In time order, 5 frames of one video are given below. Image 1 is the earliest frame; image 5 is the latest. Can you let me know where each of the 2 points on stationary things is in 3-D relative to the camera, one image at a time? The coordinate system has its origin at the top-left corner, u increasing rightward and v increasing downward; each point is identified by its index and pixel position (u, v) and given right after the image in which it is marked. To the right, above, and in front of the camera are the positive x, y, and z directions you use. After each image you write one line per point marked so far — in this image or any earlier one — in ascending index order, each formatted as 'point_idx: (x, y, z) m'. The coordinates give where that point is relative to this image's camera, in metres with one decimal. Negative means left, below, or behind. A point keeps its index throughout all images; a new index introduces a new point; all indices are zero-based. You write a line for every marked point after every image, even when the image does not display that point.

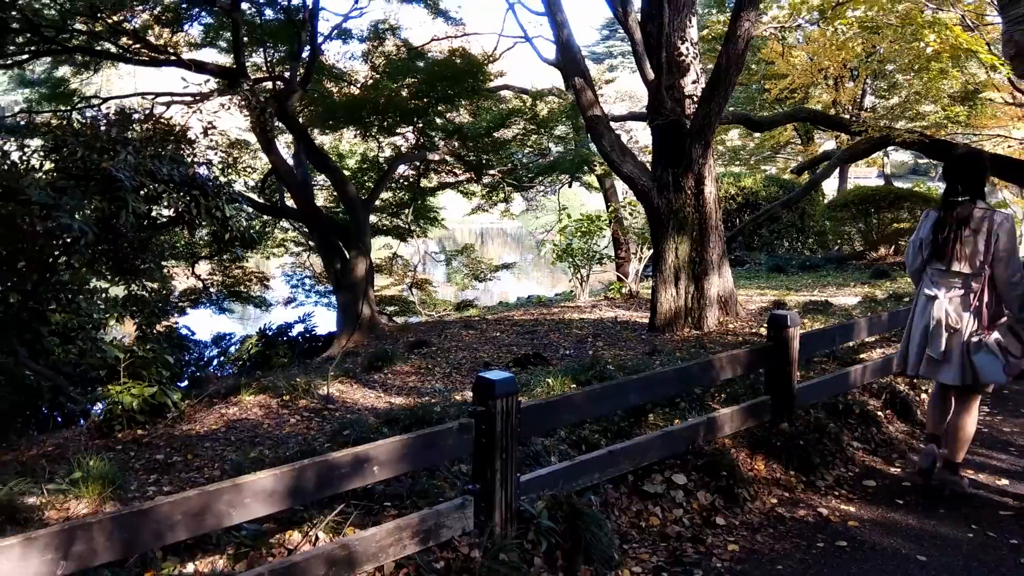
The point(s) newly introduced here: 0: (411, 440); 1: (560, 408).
0: (-0.2, -0.5, +3.9) m
1: (+0.2, -0.5, +4.3) m
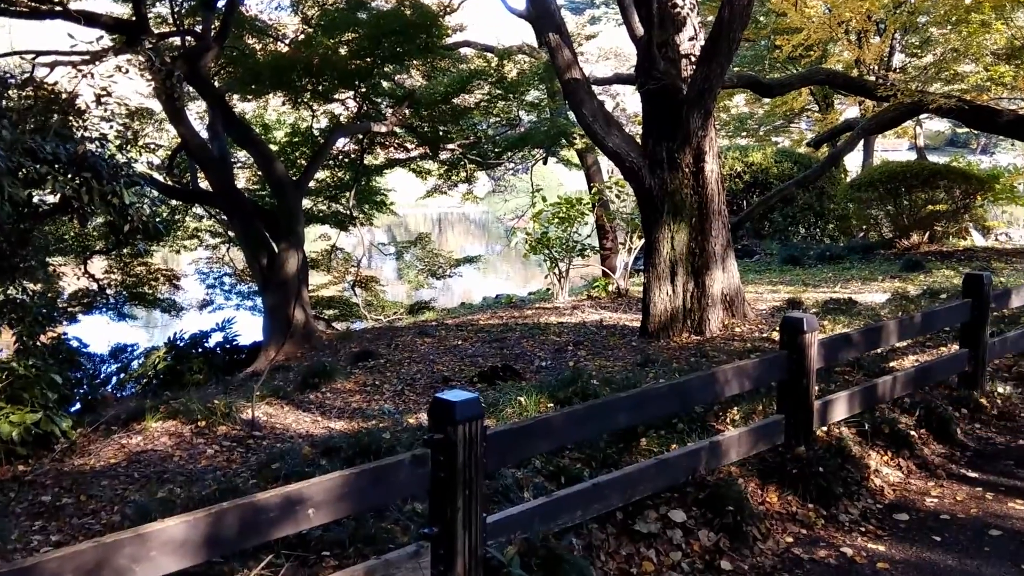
0: (-0.4, -0.5, +2.9) m
1: (+0.1, -0.5, +3.4) m
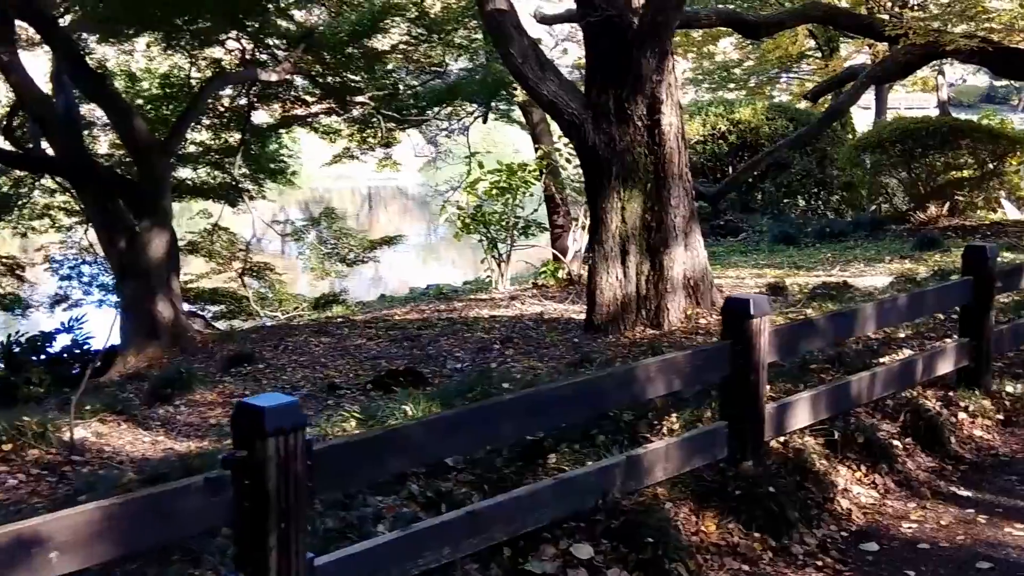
0: (-0.8, -0.5, +2.1) m
1: (-0.3, -0.4, +2.6) m
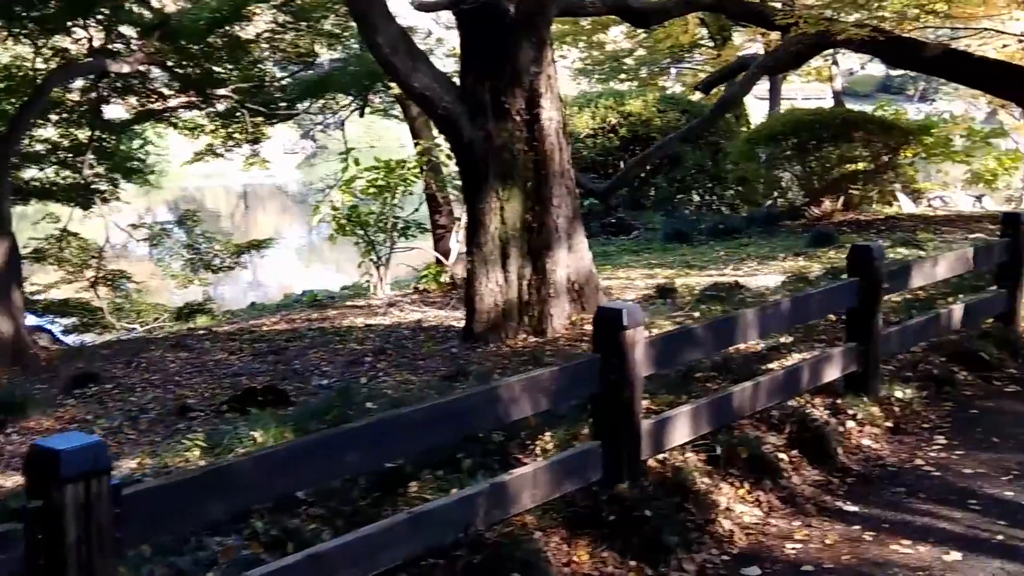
0: (-1.1, -0.5, +1.8) m
1: (-0.7, -0.5, +2.3) m
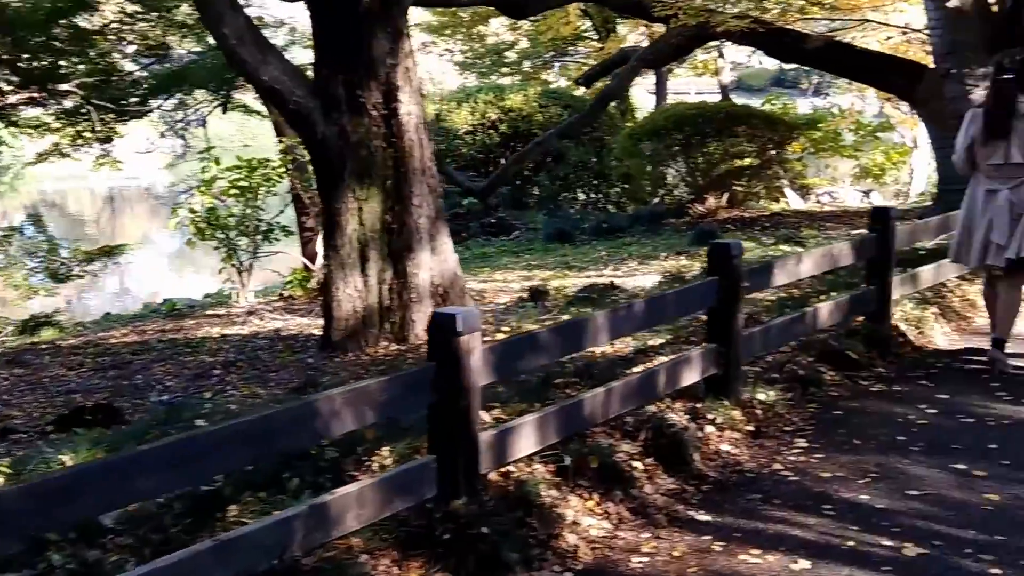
0: (-1.5, -0.5, +1.6) m
1: (-1.1, -0.5, +2.1) m
